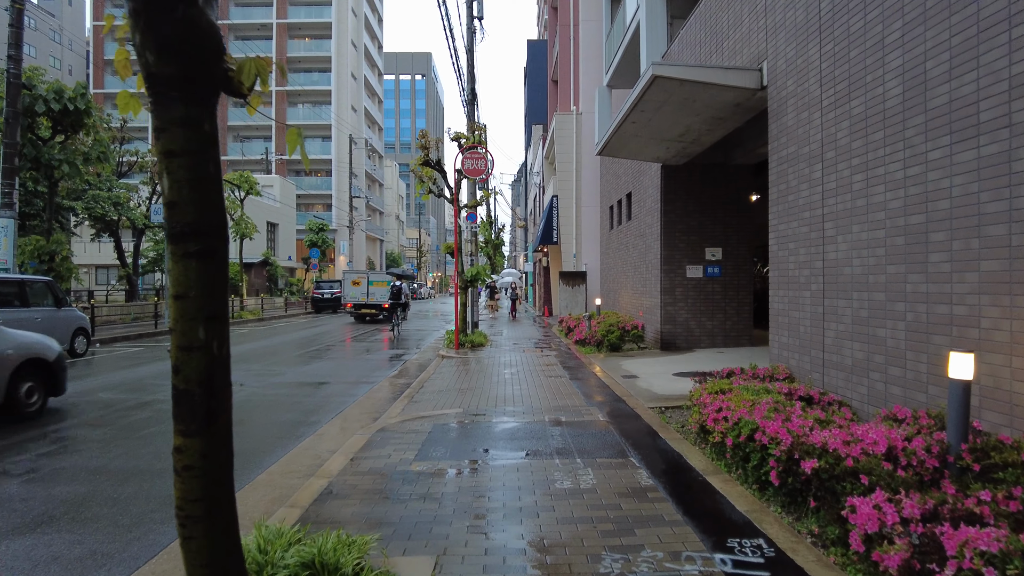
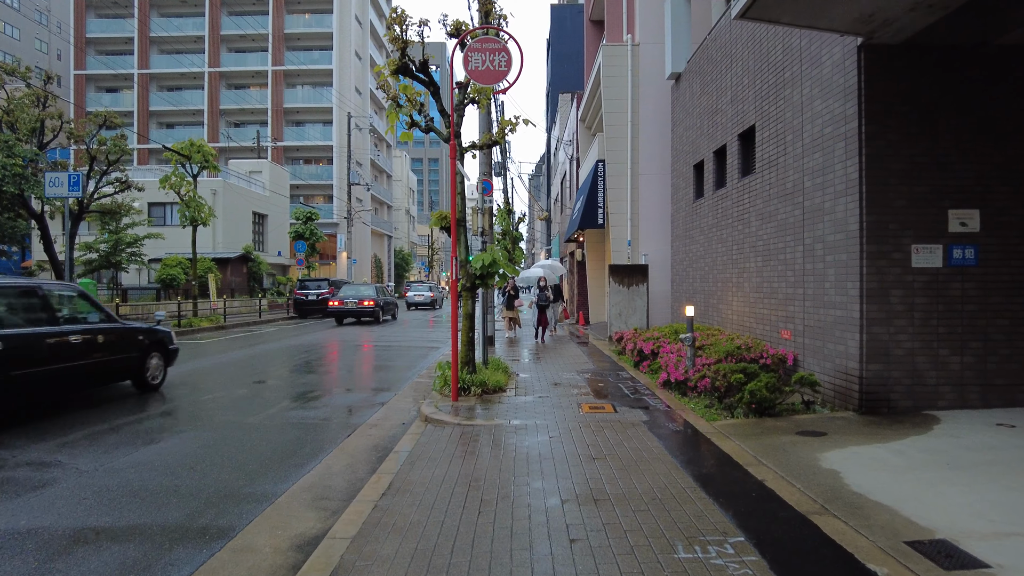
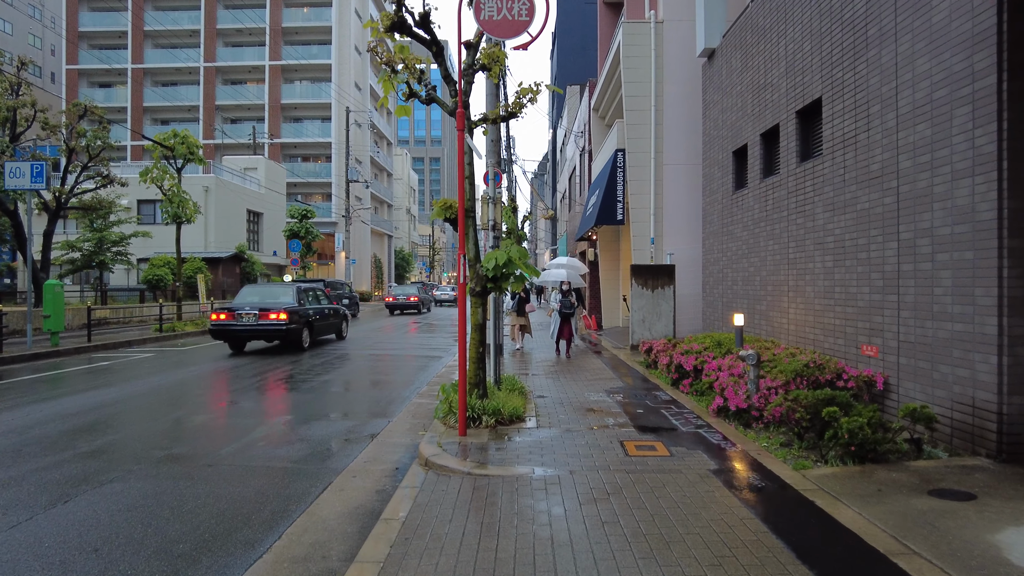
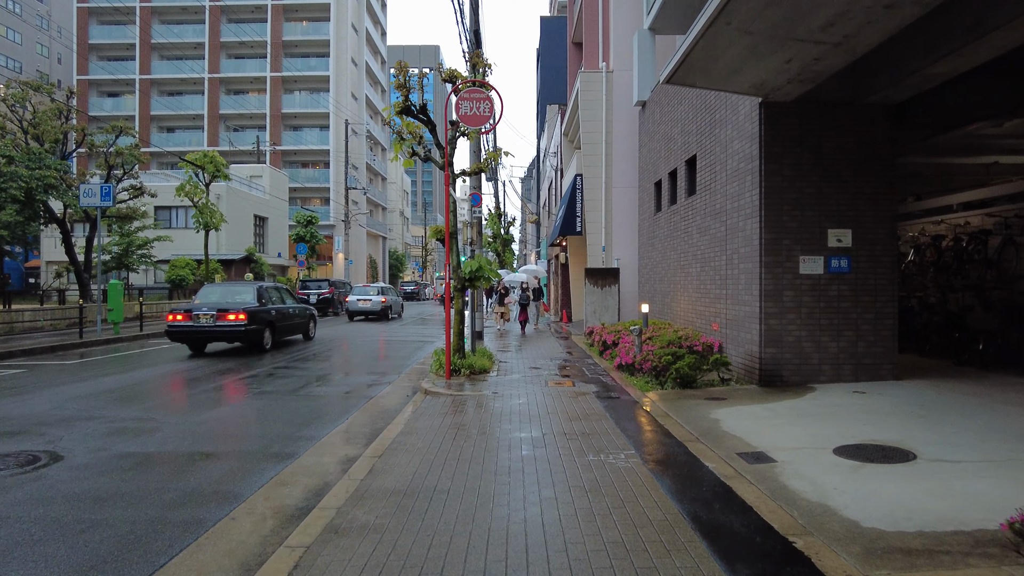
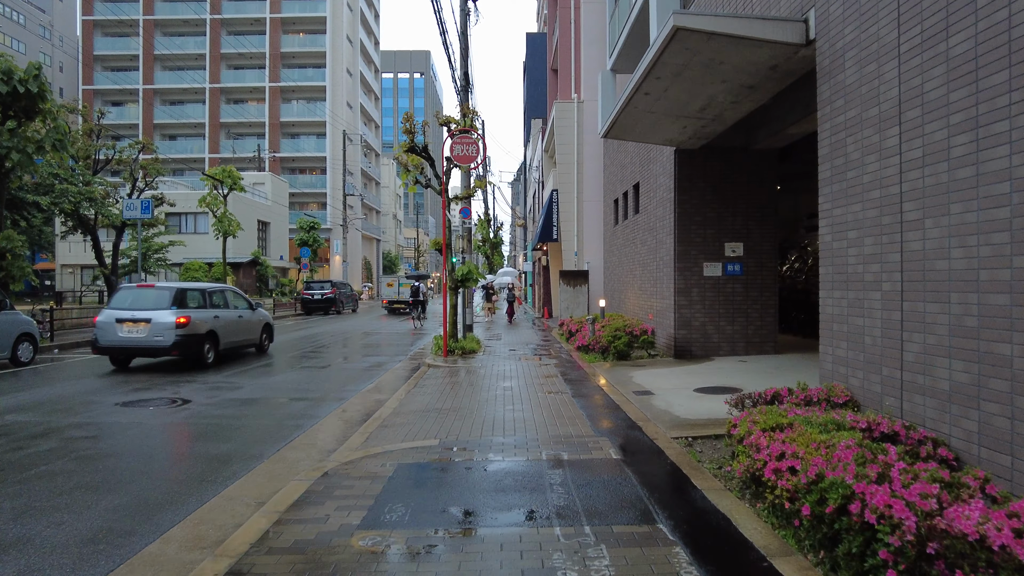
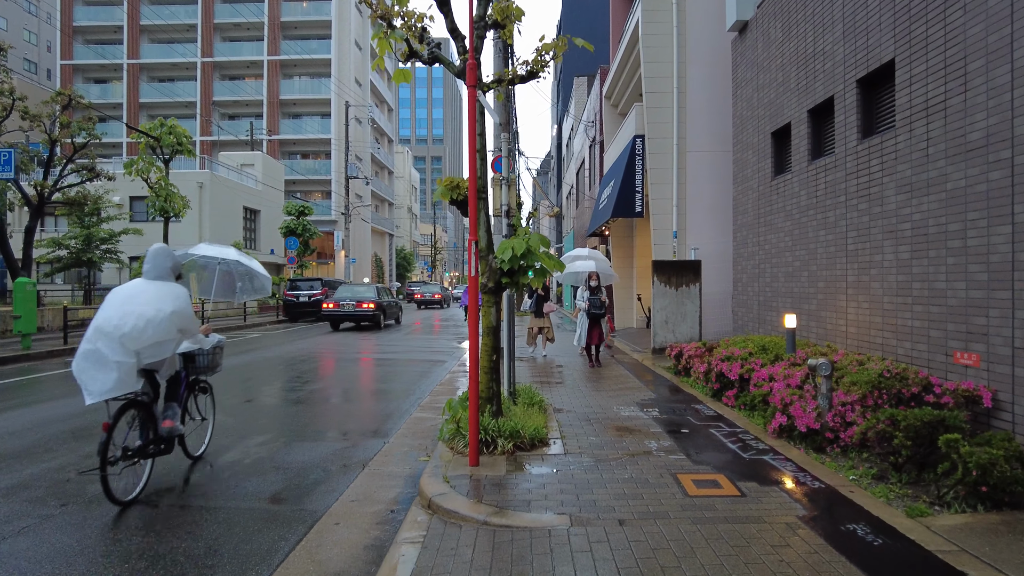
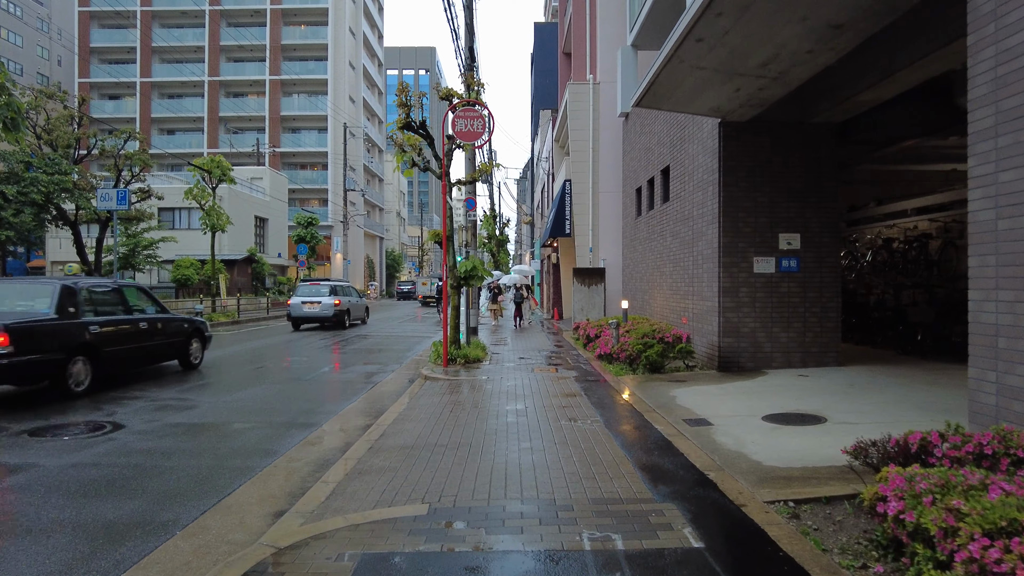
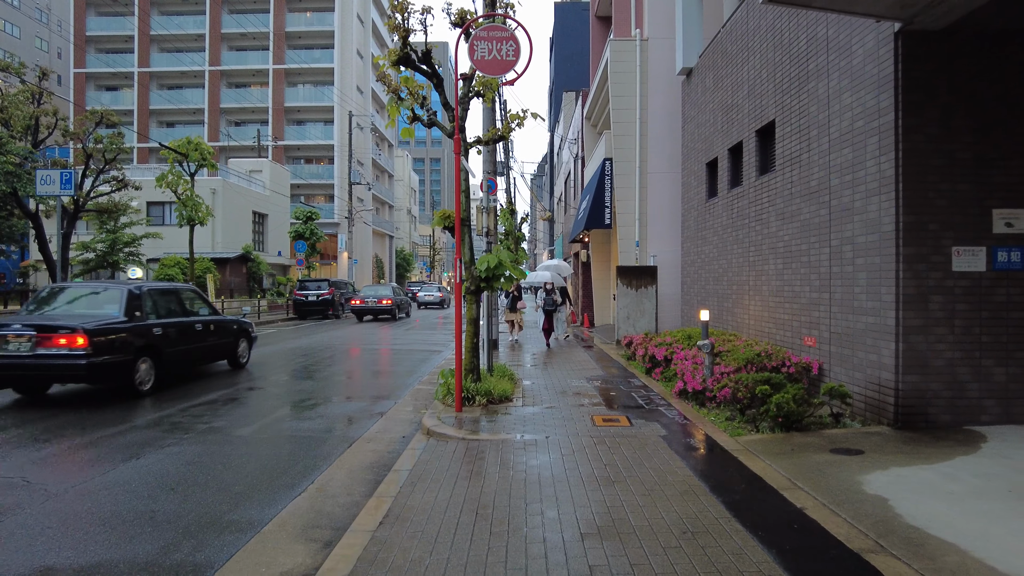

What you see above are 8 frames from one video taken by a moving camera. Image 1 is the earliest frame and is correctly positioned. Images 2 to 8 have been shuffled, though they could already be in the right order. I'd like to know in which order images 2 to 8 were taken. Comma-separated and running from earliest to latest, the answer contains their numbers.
5, 7, 4, 2, 8, 3, 6
